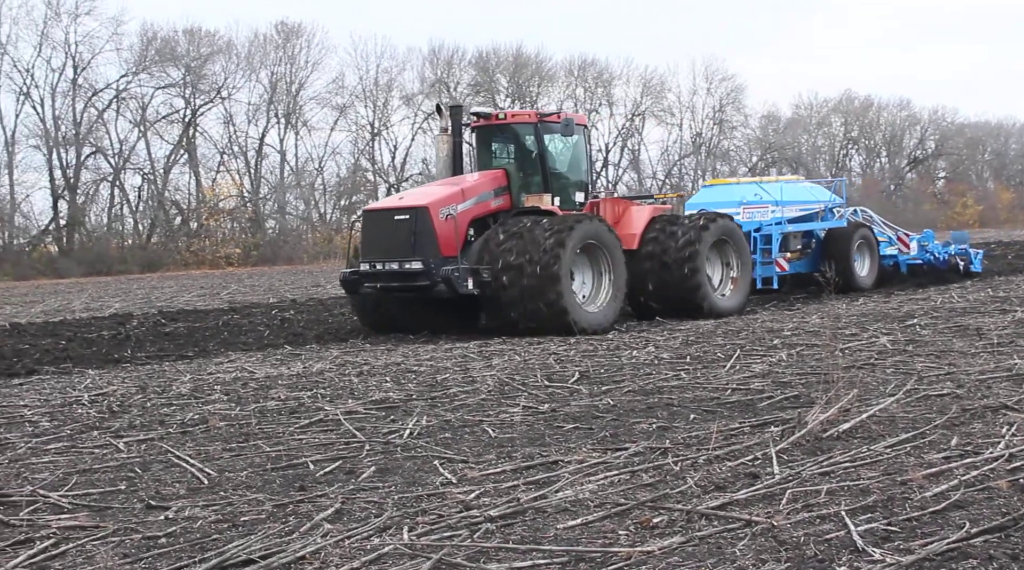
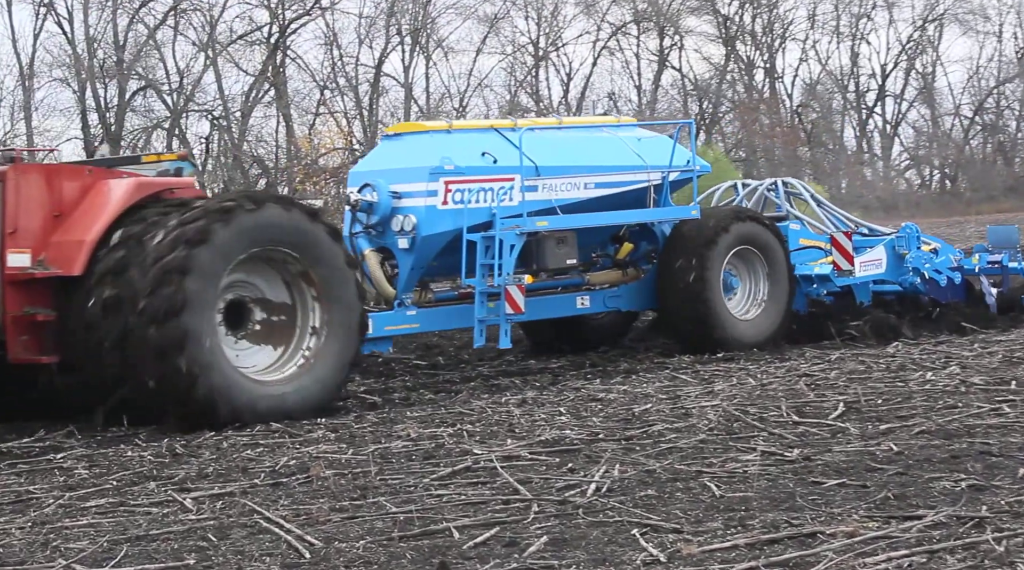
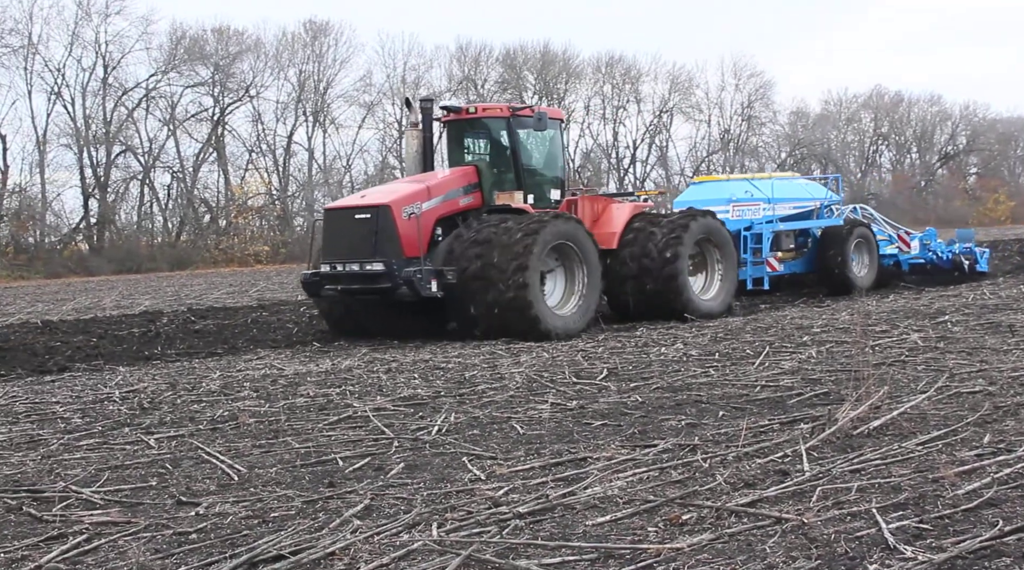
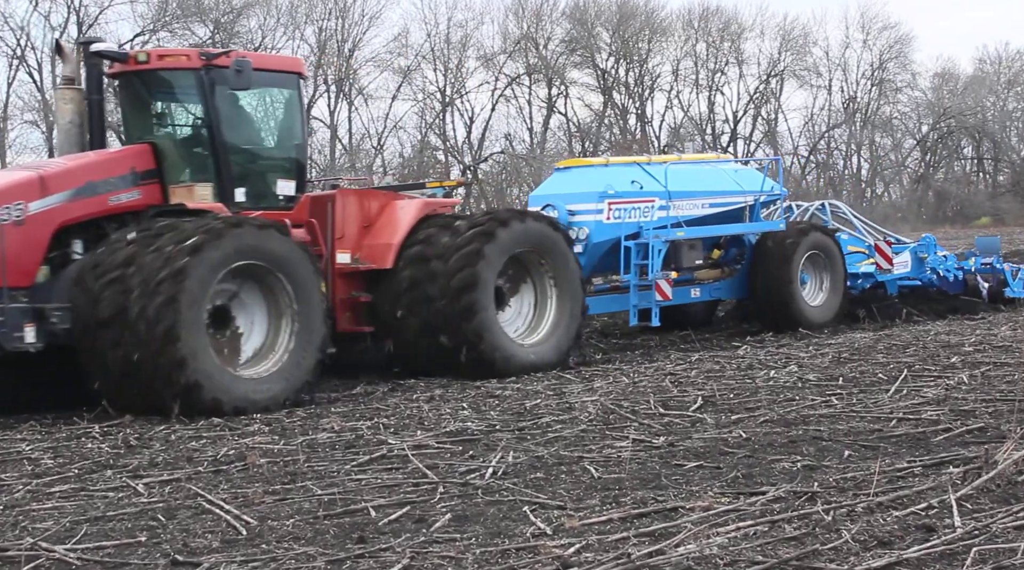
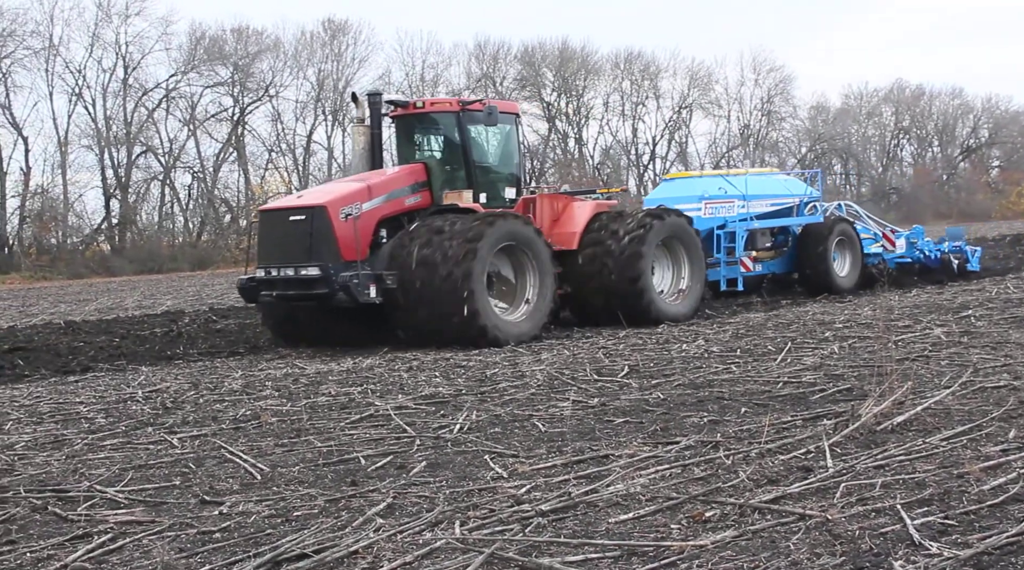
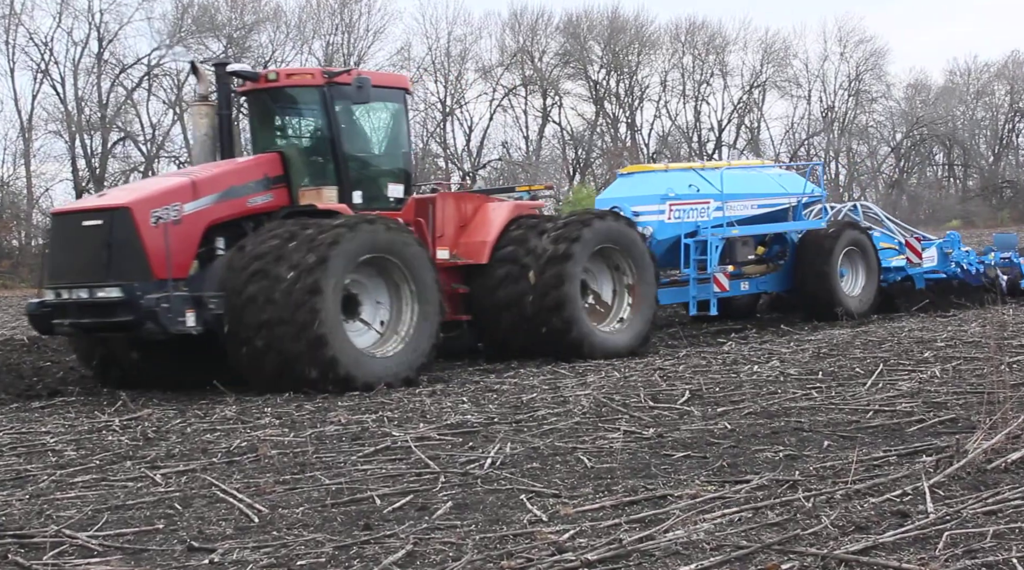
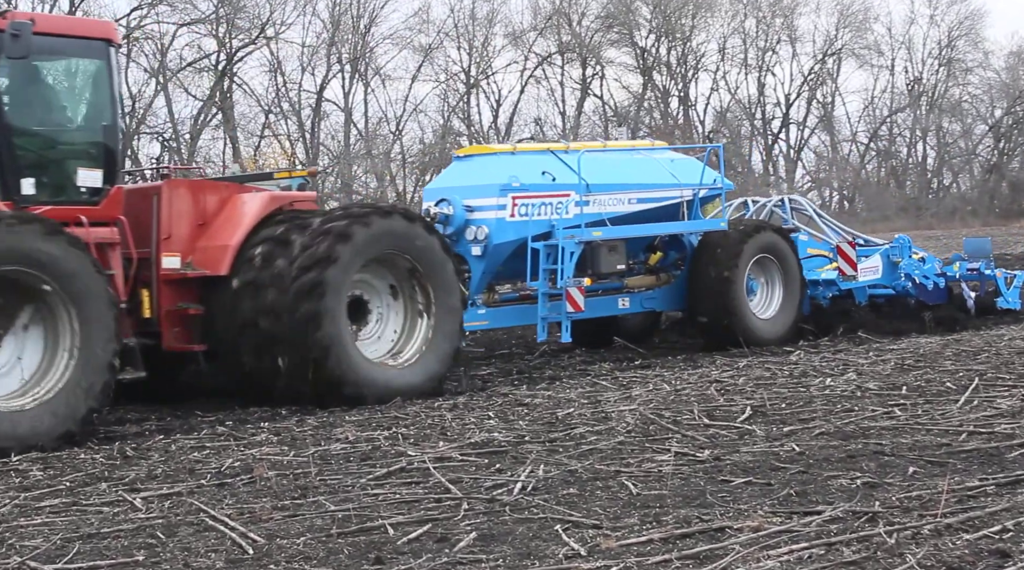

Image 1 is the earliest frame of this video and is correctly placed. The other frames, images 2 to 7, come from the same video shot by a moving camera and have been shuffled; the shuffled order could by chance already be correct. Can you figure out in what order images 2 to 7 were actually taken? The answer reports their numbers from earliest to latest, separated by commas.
3, 5, 6, 4, 7, 2
